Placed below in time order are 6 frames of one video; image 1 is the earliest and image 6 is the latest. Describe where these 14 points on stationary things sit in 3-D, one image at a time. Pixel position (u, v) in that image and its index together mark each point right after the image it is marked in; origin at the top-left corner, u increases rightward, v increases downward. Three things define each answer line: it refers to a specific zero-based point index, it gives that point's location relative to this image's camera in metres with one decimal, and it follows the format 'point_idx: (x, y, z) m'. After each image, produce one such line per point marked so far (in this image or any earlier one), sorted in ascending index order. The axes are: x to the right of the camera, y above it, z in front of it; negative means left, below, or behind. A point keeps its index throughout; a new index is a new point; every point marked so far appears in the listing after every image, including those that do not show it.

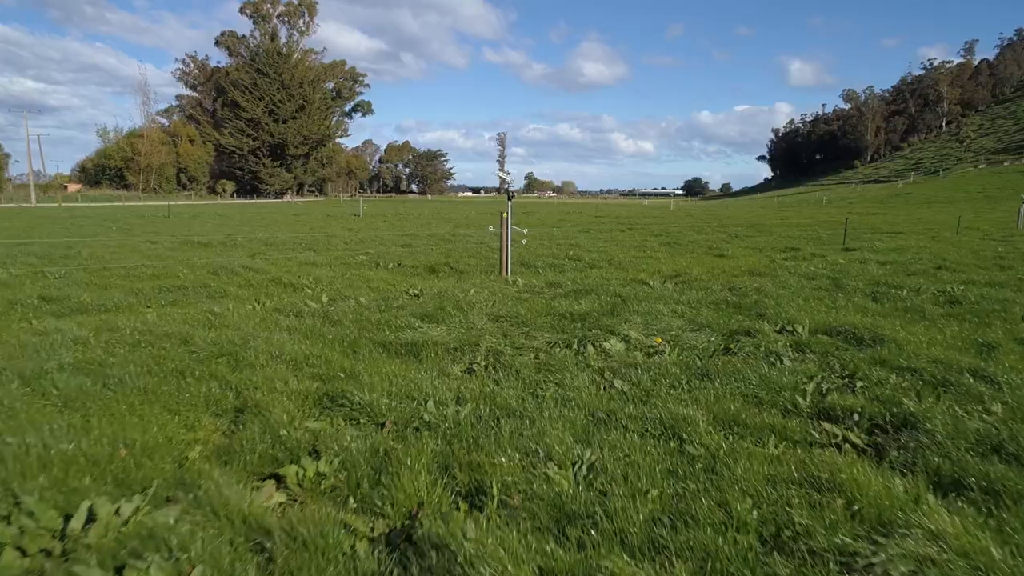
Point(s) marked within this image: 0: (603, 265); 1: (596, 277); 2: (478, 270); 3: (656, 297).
0: (+2.2, +0.5, +15.2) m
1: (+1.6, +0.2, +12.4) m
2: (-0.7, +0.4, +13.4) m
3: (+2.1, -0.1, +9.3) m
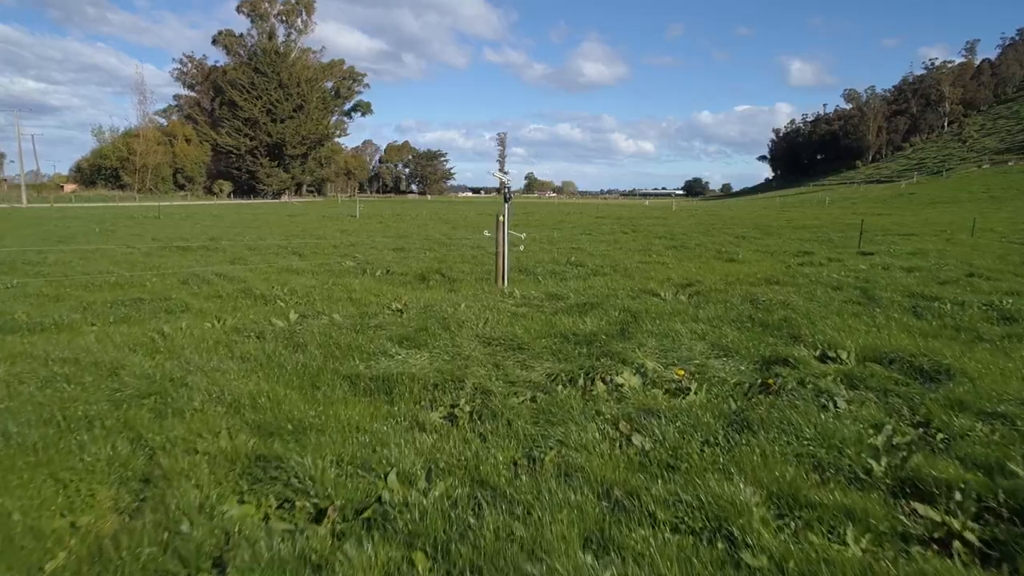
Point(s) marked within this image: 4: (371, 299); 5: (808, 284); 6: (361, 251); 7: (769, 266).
0: (+2.1, +0.4, +14.1) m
1: (+1.6, 0.0, +11.3) m
2: (-0.7, +0.2, +12.3) m
3: (+2.0, -0.3, +8.2) m
4: (-2.2, -0.2, +9.9) m
5: (+5.4, +0.1, +11.8) m
6: (-4.2, +1.0, +17.8) m
7: (+6.4, +0.5, +16.1) m
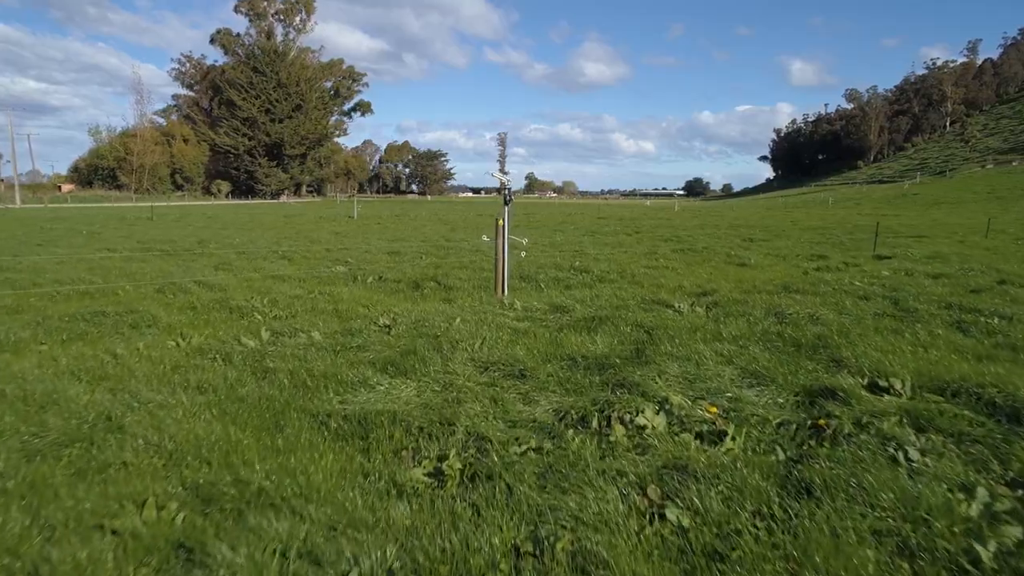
0: (+2.1, +0.2, +13.3) m
1: (+1.6, -0.1, +10.4) m
2: (-0.7, 0.0, +11.5) m
3: (+2.0, -0.5, +7.4) m
4: (-2.2, -0.3, +9.1) m
5: (+5.4, -0.1, +10.9) m
6: (-4.2, +0.9, +16.9) m
7: (+6.4, +0.4, +15.2) m
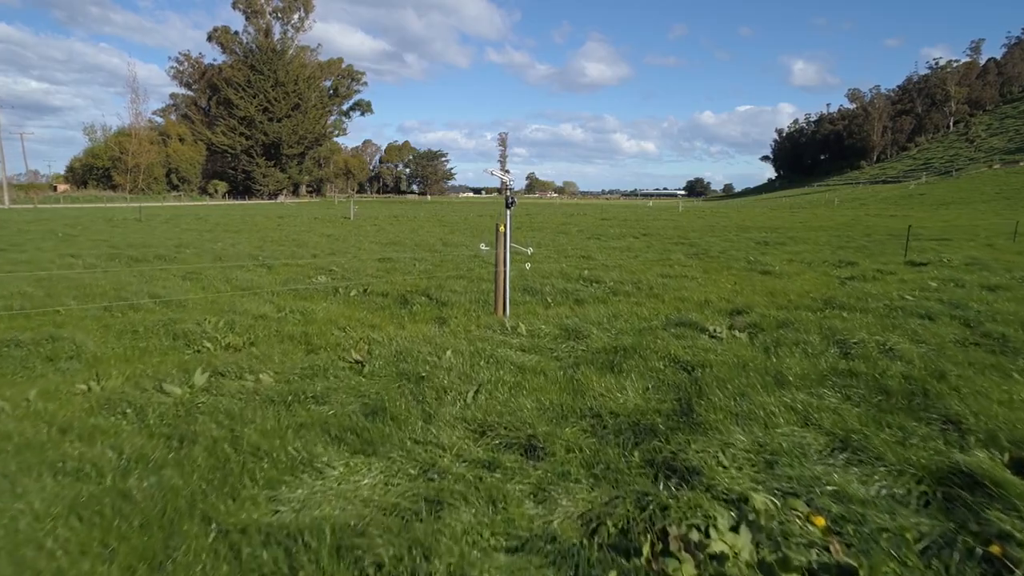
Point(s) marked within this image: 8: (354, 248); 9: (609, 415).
0: (+2.2, 0.0, +11.8) m
1: (+1.6, -0.4, +8.9) m
2: (-0.7, -0.2, +10.0) m
3: (+2.1, -0.7, +5.8) m
4: (-2.1, -0.6, +7.5) m
5: (+5.5, -0.3, +9.4) m
6: (-4.1, +0.6, +15.4) m
7: (+6.4, +0.1, +13.7) m
8: (-4.8, +1.2, +19.7) m
9: (+0.7, -0.9, +4.6) m
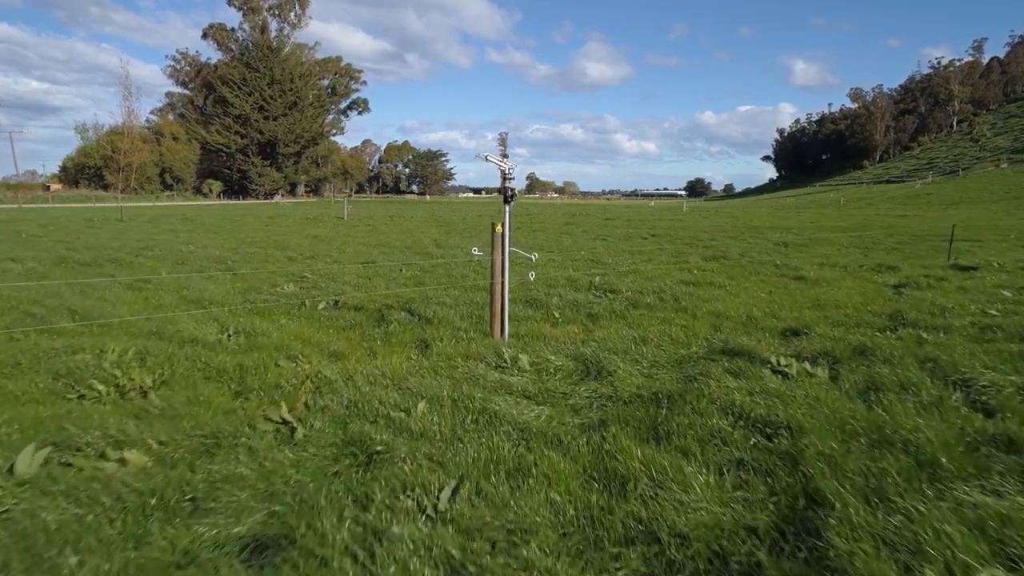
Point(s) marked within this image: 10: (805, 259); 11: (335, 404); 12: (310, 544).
0: (+2.2, -0.2, +9.9) m
1: (+1.6, -0.6, +7.0) m
2: (-0.7, -0.4, +8.1) m
3: (+2.1, -0.9, +4.0) m
4: (-2.1, -0.7, +5.7) m
5: (+5.5, -0.5, +7.5) m
6: (-4.1, +0.4, +13.6) m
7: (+6.4, -0.1, +11.8) m
8: (-4.8, +1.0, +17.8) m
9: (+0.7, -1.1, +2.7) m
10: (+8.4, +0.9, +18.6) m
11: (-1.3, -0.8, +4.6) m
12: (-0.9, -1.0, +2.7) m
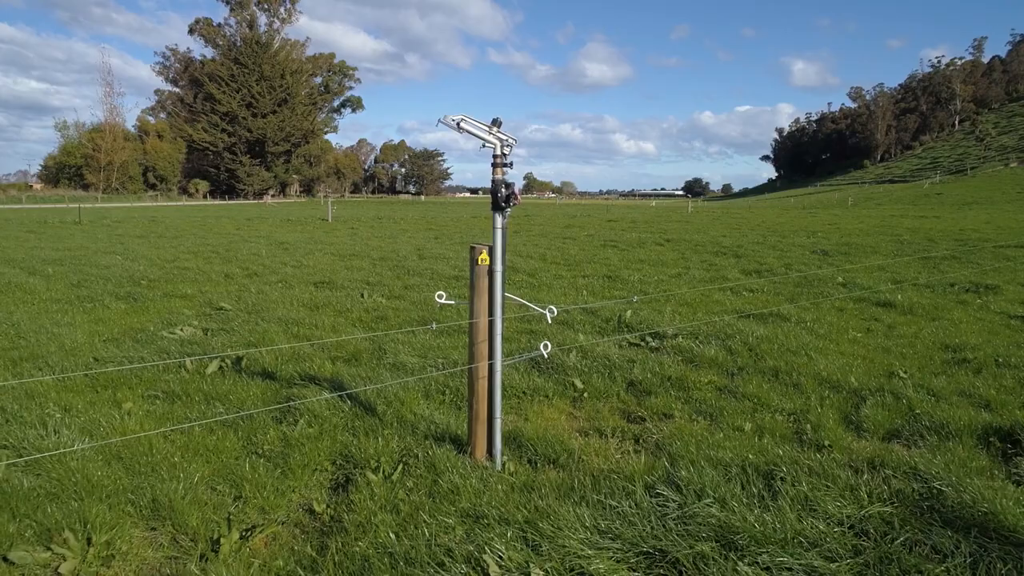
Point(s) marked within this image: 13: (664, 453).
0: (+2.1, -0.7, +6.5) m
1: (+1.6, -1.1, +3.7) m
2: (-0.7, -0.9, +4.7) m
3: (+2.1, -1.4, +0.6) m
4: (-2.1, -1.2, +2.3) m
5: (+5.4, -1.0, +4.2) m
6: (-4.2, -0.1, +10.2) m
7: (+6.4, -0.5, +8.4) m
8: (-4.9, +0.5, +14.5) m
9: (+0.7, -1.6, -0.6) m
10: (+8.4, +0.4, +15.3) m
11: (-1.3, -1.3, +1.2) m
12: (-0.9, -1.5, -0.7) m
13: (+1.0, -1.0, +4.1) m
